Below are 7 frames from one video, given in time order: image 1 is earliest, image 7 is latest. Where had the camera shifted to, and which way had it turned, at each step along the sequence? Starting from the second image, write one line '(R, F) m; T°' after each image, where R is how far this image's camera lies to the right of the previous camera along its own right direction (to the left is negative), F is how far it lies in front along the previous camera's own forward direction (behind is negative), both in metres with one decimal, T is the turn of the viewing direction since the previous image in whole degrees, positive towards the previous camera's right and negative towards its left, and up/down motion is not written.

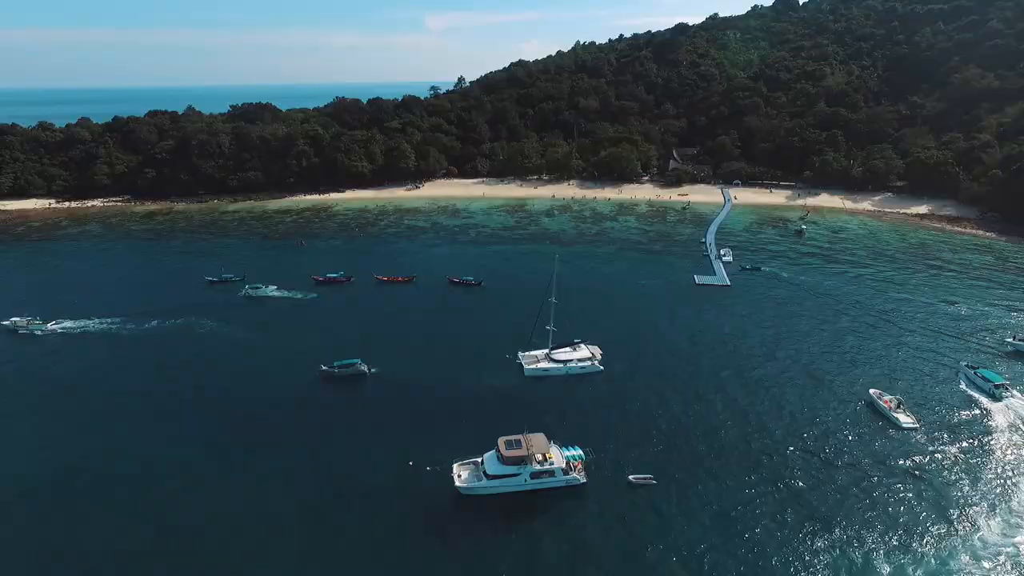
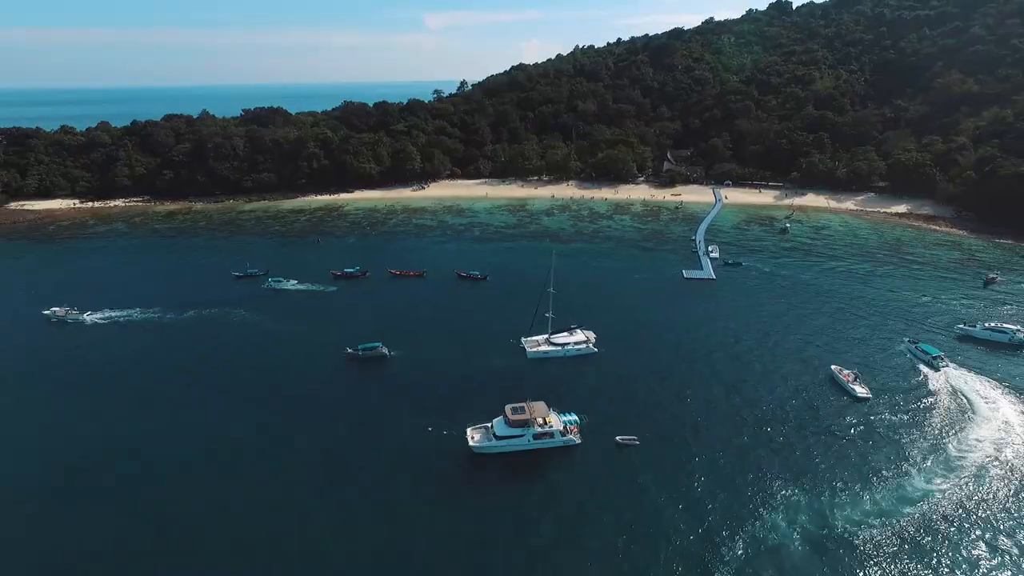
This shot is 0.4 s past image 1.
(-0.3, -5.6) m; 0°
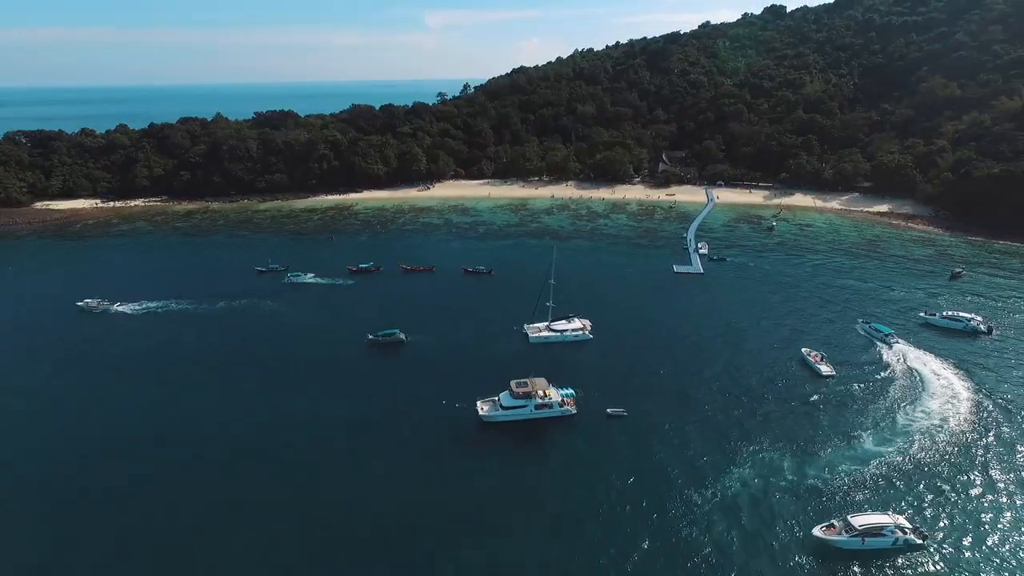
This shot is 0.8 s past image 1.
(-0.3, -5.6) m; 0°
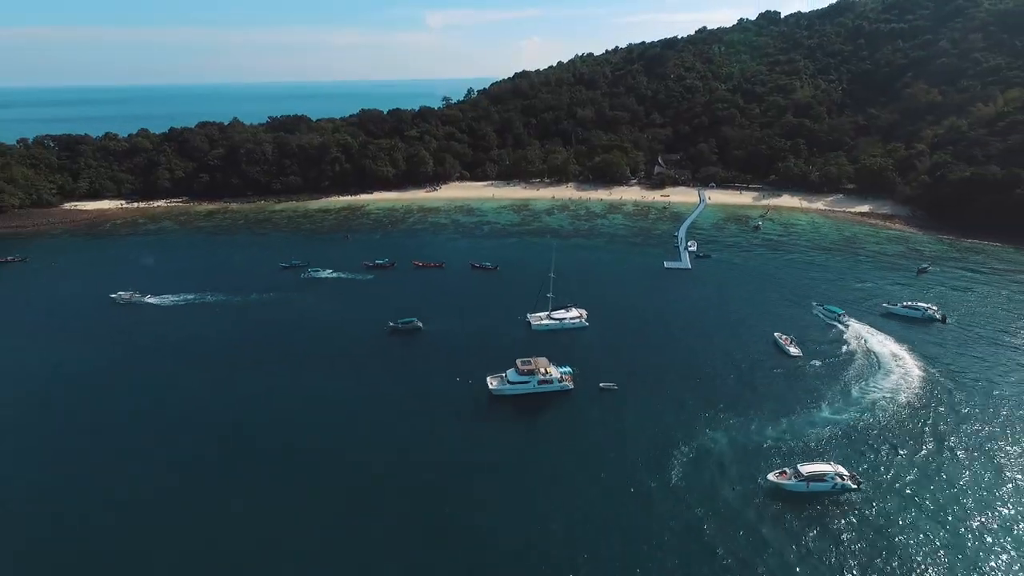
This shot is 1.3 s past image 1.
(-0.4, -6.7) m; 0°
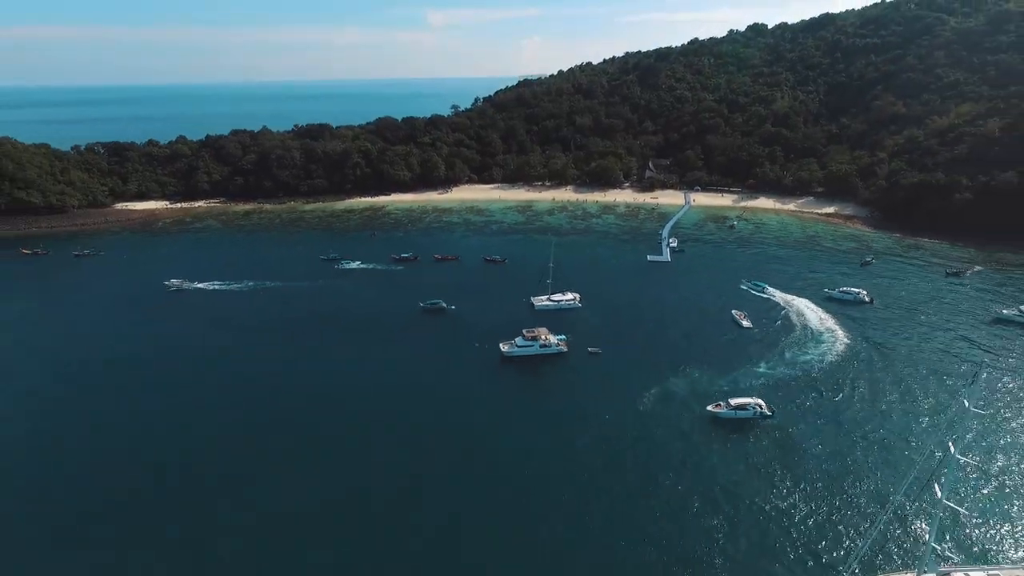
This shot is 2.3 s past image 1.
(-0.9, -14.4) m; 0°
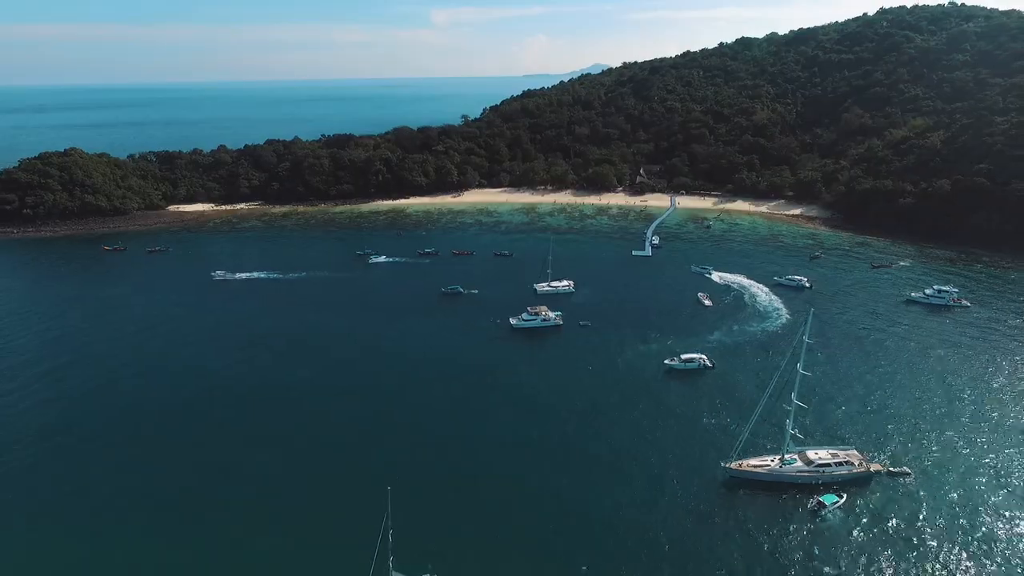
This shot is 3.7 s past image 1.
(-0.4, -18.2) m; 0°
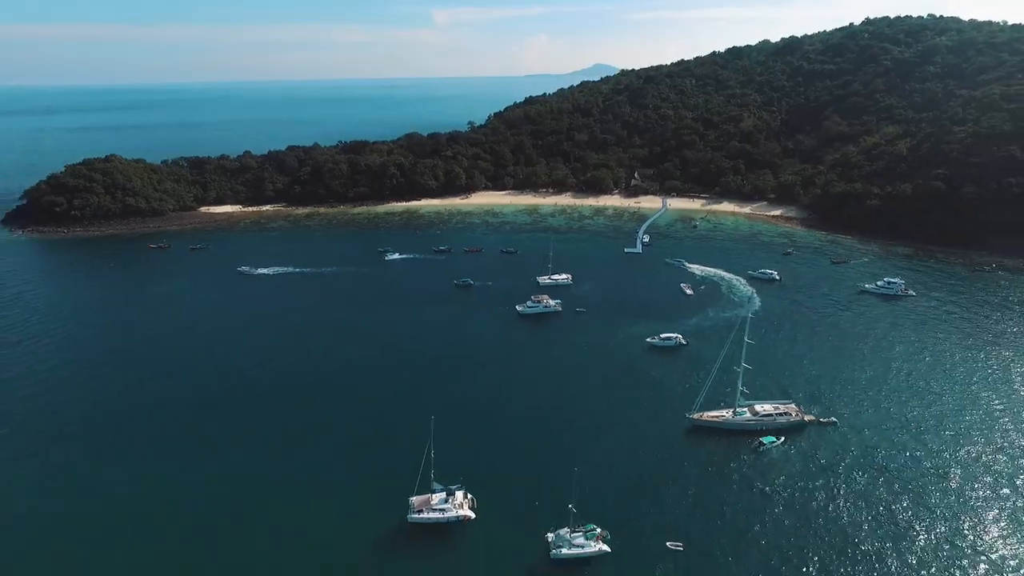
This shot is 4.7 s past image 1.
(-0.9, -13.5) m; 0°
